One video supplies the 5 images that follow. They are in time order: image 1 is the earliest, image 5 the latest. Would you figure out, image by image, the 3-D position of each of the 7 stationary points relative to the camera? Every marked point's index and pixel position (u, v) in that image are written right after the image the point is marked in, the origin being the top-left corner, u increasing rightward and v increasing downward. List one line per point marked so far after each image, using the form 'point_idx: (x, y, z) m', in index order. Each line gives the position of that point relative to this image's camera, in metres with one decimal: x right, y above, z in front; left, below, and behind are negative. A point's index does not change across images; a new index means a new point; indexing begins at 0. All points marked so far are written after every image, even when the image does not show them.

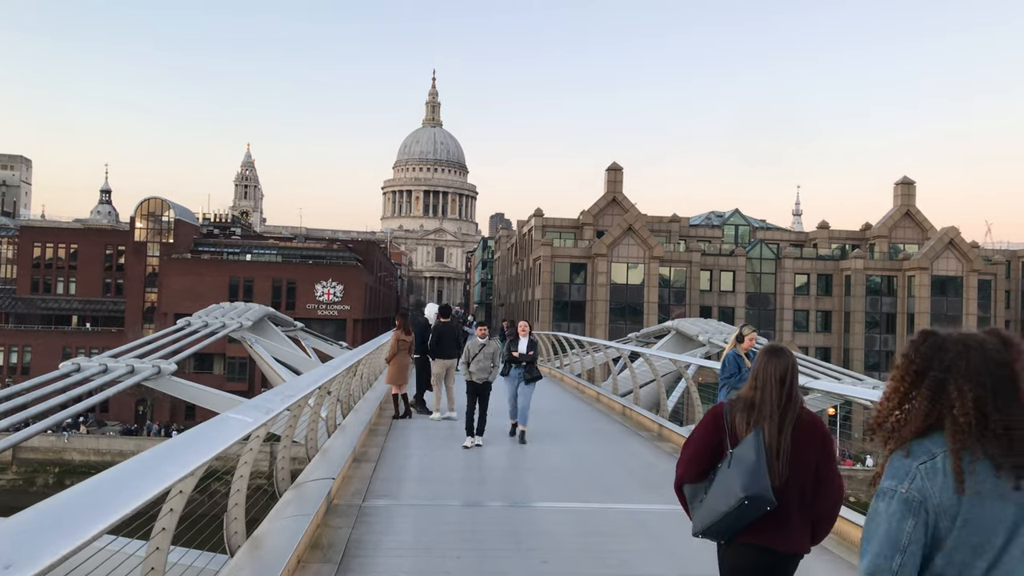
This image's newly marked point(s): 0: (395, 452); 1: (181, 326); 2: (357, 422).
0: (-1.2, -1.8, +8.4) m
1: (-7.1, -0.8, +17.1) m
2: (-1.9, -1.6, +9.5) m
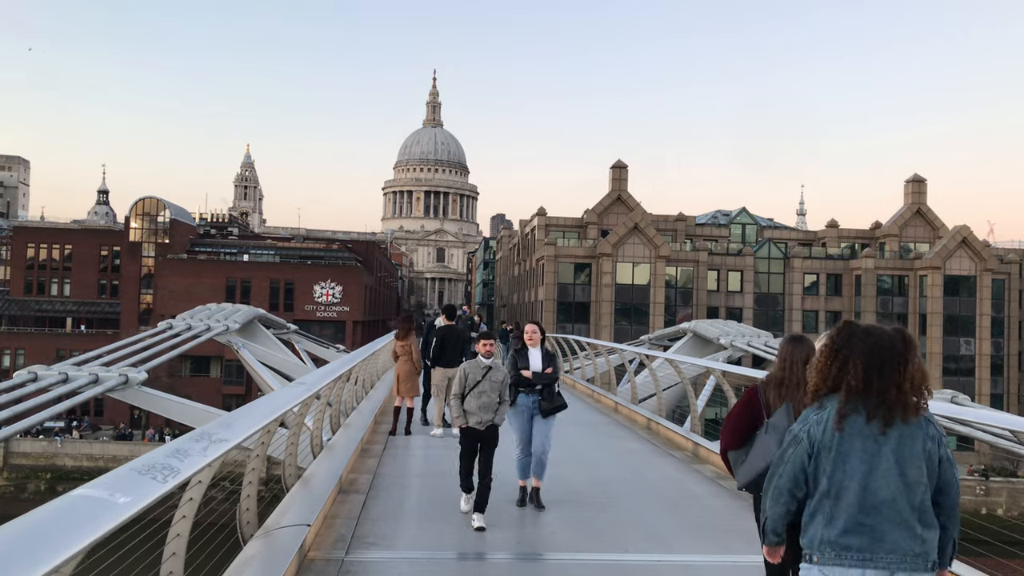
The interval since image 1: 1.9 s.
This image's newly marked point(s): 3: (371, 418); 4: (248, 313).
0: (-1.1, -1.7, +7.1) m
1: (-6.9, -0.8, +15.9) m
2: (-1.7, -1.6, +8.3) m
3: (-2.0, -1.8, +11.2) m
4: (-6.4, -0.6, +19.2) m
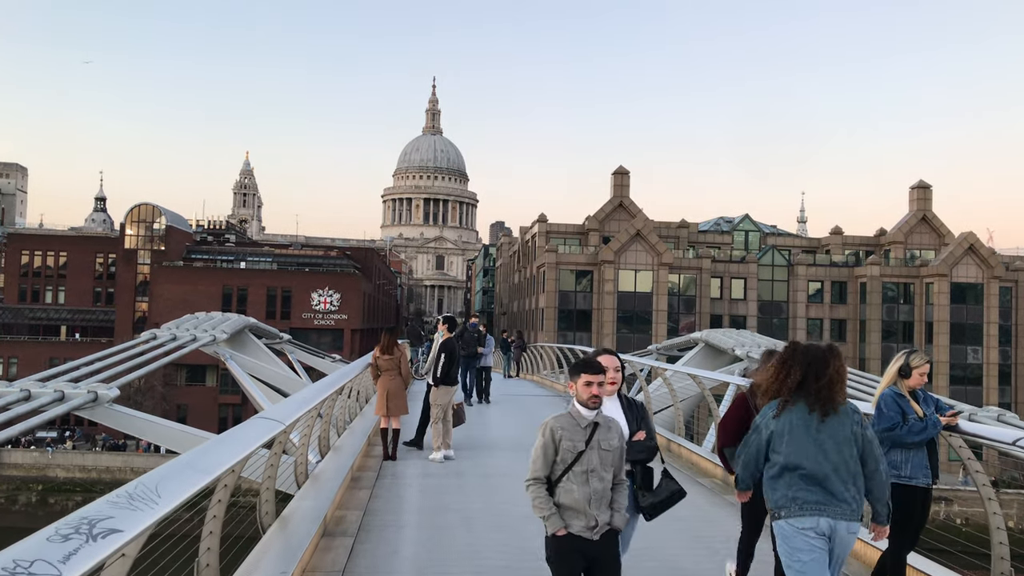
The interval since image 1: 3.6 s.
0: (-1.0, -1.8, +6.3) m
1: (-6.9, -0.9, +15.0) m
2: (-1.6, -1.7, +7.4) m
3: (-1.9, -1.9, +10.3) m
4: (-6.3, -0.8, +18.4) m
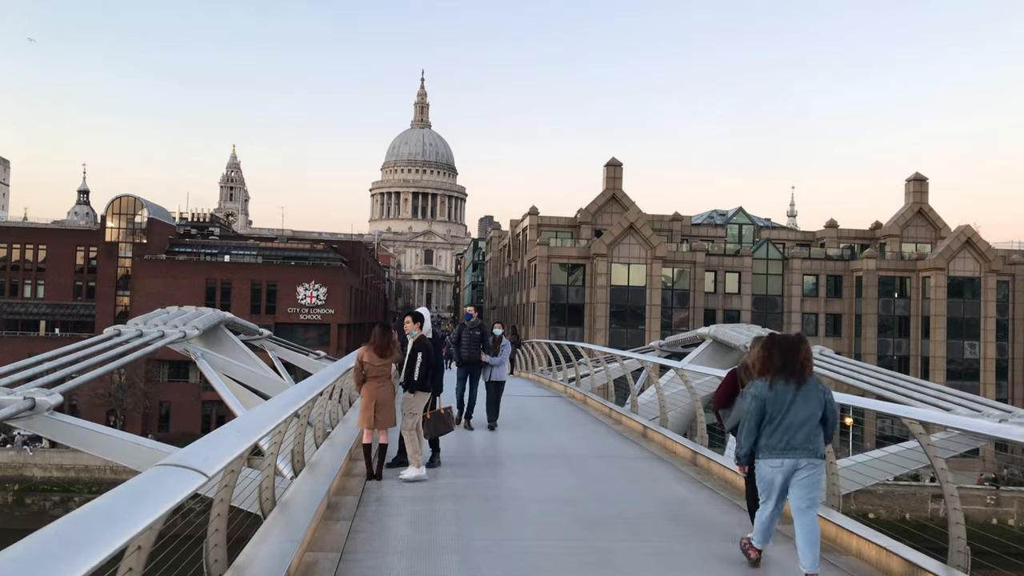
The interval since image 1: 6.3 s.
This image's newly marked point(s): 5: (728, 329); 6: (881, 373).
0: (-0.9, -1.7, +5.1) m
1: (-6.9, -0.8, +13.8) m
2: (-1.6, -1.6, +6.3) m
3: (-1.9, -1.8, +9.2) m
4: (-6.4, -0.6, +17.2) m
5: (+5.1, -1.0, +19.4) m
6: (+7.9, -1.8, +17.3) m
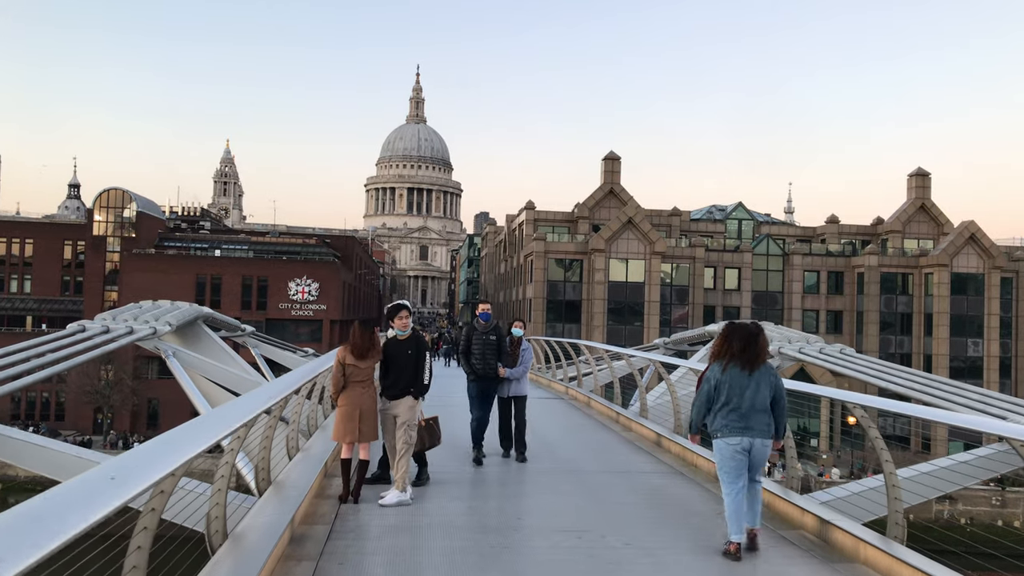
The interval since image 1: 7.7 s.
0: (-0.9, -1.6, +4.1) m
1: (-7.0, -0.7, +12.7) m
2: (-1.6, -1.5, +5.2) m
3: (-1.9, -1.7, +8.1) m
4: (-6.4, -0.5, +16.1) m
5: (+5.0, -0.8, +18.4) m
6: (+7.9, -1.7, +16.3) m
